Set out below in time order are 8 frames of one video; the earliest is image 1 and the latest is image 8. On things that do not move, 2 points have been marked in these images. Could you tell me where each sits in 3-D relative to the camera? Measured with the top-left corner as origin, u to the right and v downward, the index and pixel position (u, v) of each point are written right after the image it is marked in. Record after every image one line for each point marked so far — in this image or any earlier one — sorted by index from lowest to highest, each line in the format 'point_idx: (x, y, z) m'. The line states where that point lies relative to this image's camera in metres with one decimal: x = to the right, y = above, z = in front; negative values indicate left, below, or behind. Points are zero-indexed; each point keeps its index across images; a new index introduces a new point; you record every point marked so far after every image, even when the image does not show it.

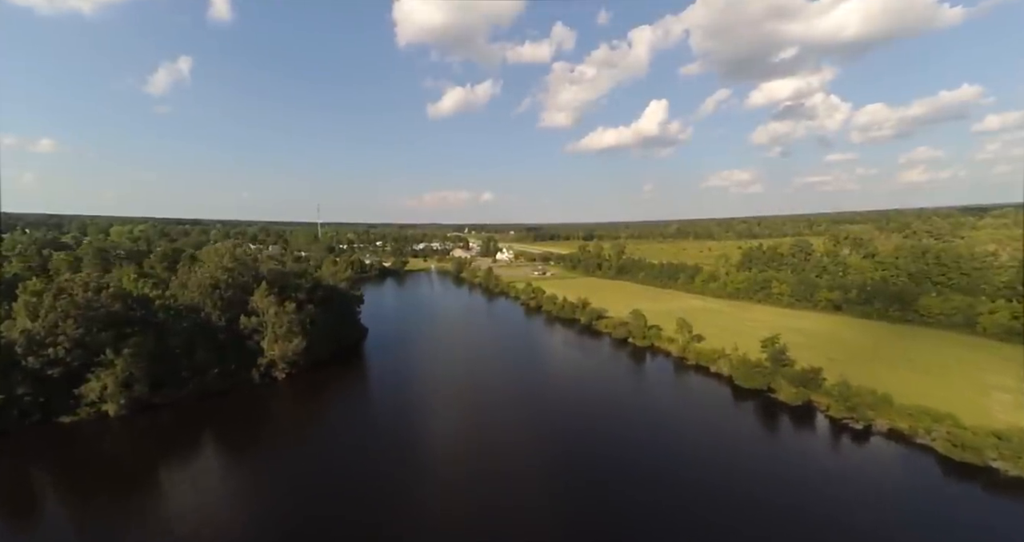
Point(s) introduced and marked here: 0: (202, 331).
0: (-13.2, -2.7, +18.7) m
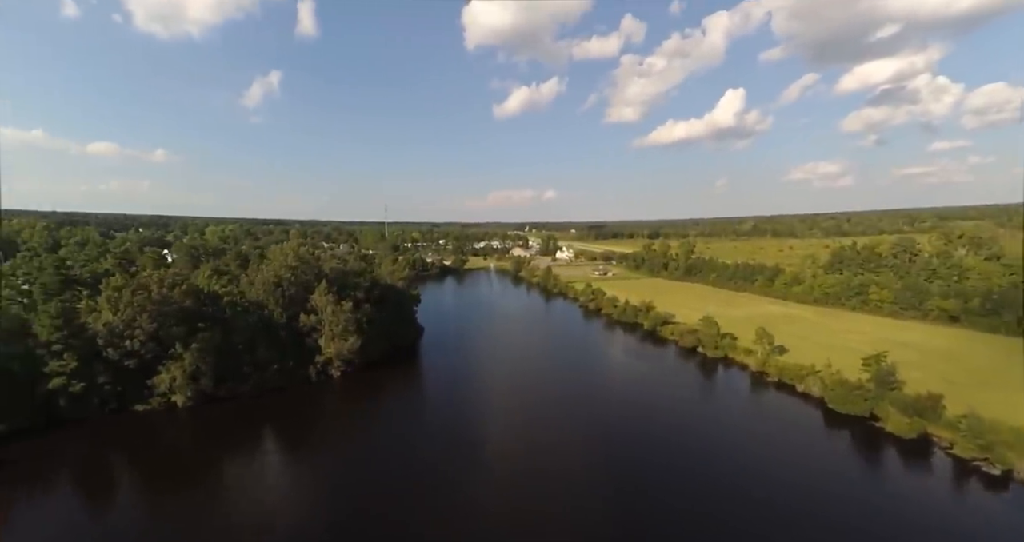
0: (-10.9, -2.6, +19.4) m
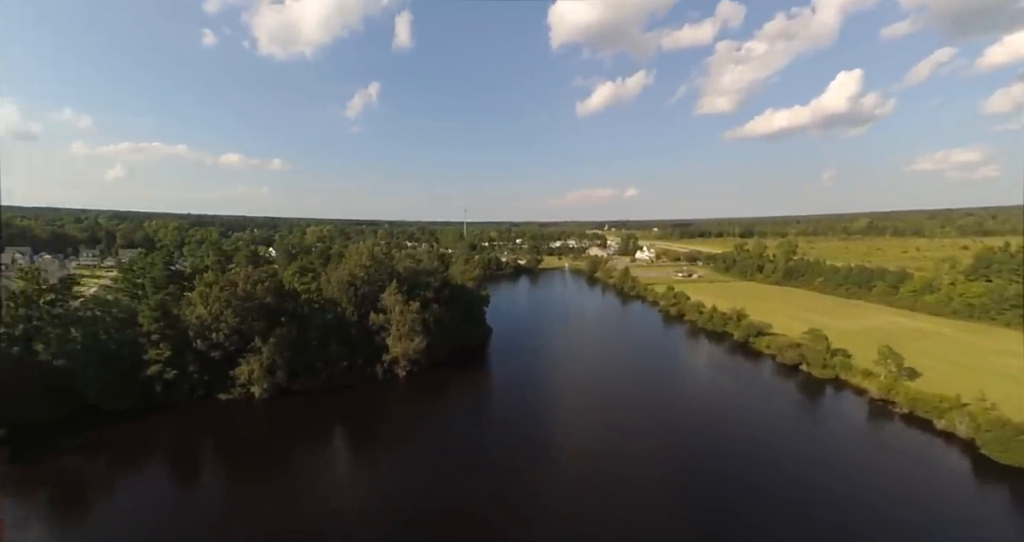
0: (-7.9, -2.5, +20.0) m
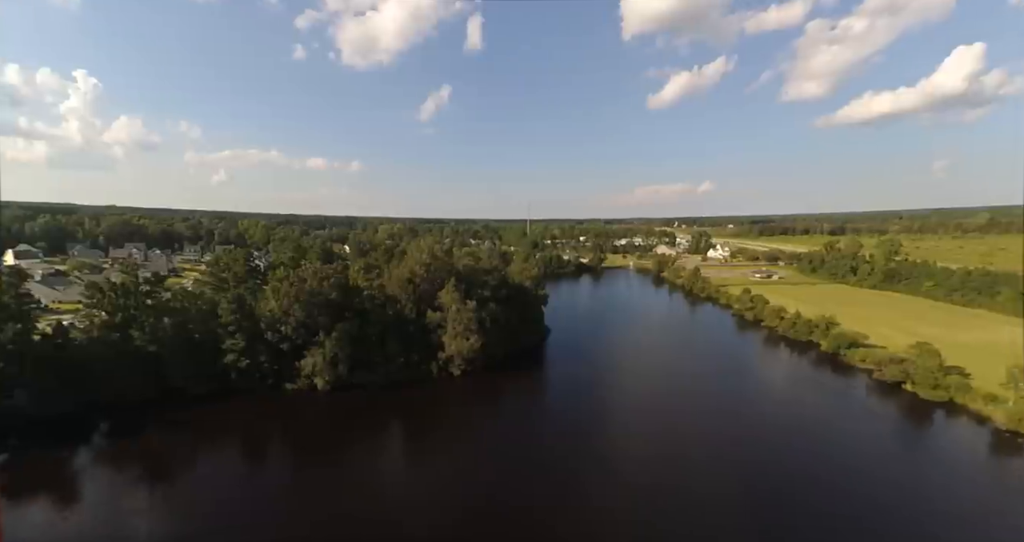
0: (-5.4, -2.4, +20.4) m
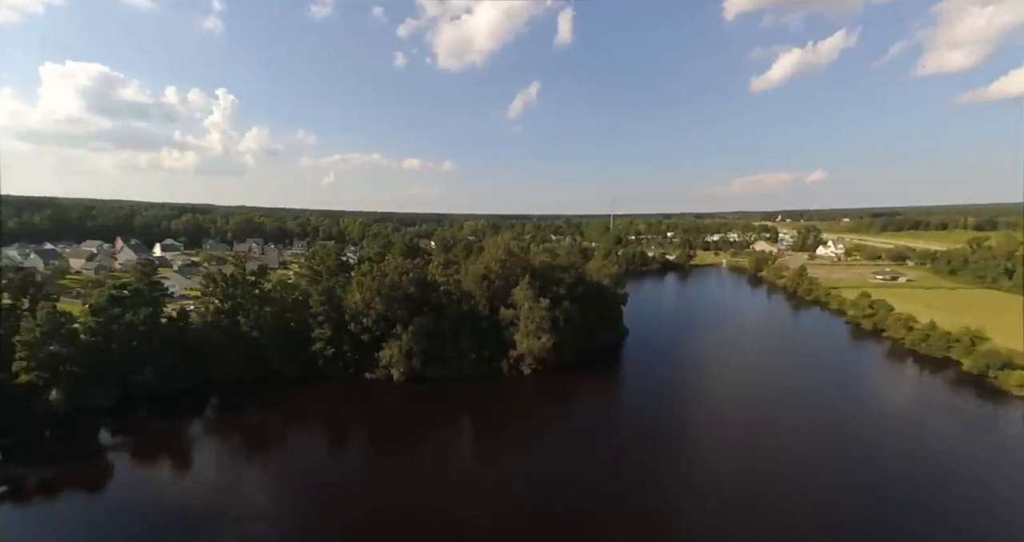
0: (-2.0, -2.2, +20.7) m
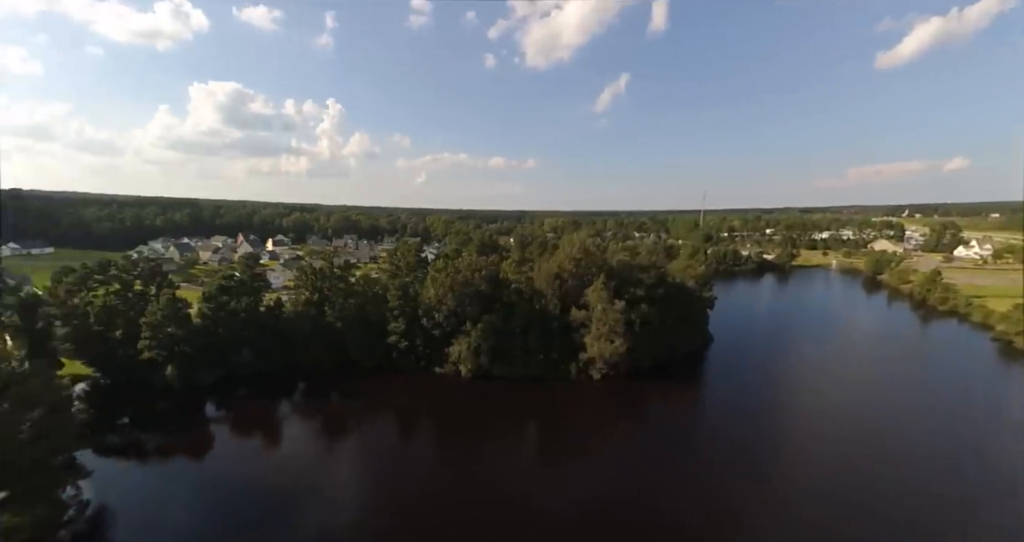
0: (+1.3, -2.1, +20.3) m
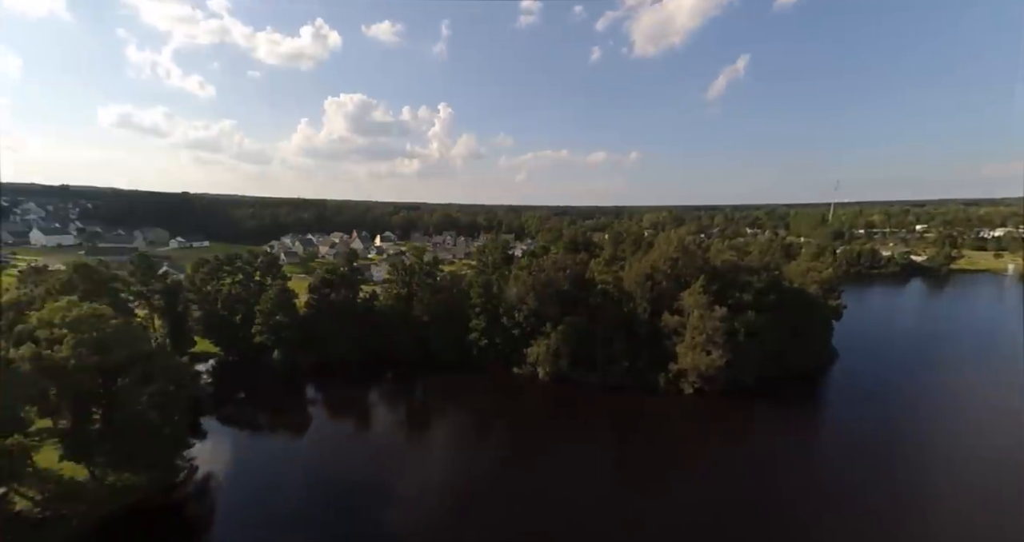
0: (+5.1, -2.1, +19.0) m
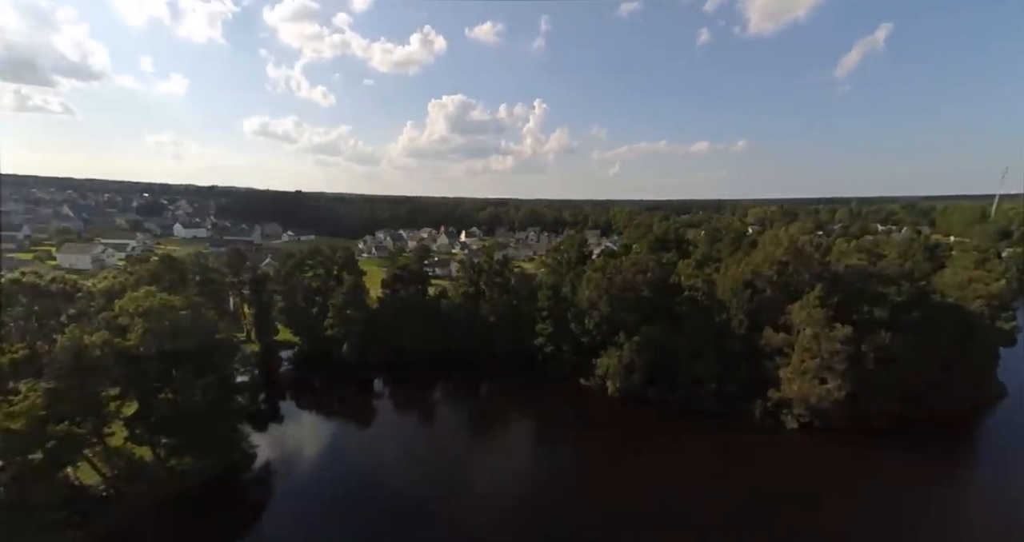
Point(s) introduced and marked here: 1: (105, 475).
0: (+7.9, -2.2, +16.5) m
1: (-7.7, -3.9, +8.4) m
